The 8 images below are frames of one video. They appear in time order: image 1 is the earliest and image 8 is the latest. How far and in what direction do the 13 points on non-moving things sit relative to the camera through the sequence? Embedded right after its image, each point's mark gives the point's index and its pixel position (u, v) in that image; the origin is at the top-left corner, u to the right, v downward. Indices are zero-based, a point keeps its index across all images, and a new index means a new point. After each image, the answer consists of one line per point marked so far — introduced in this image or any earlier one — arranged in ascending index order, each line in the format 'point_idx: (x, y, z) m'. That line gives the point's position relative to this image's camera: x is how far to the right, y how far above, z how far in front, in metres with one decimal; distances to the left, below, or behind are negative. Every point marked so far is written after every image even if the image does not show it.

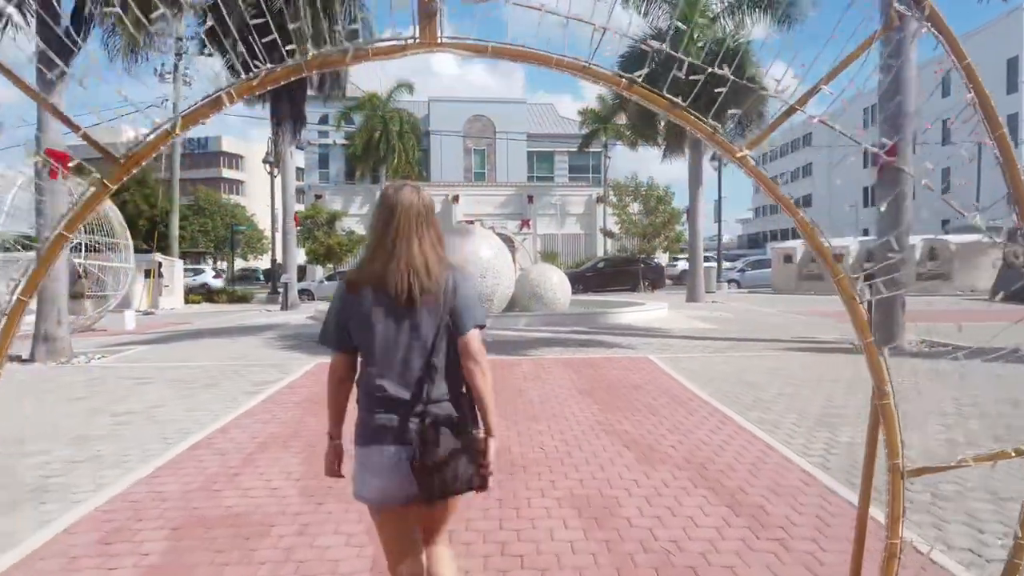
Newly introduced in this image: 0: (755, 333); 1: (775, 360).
0: (+4.7, -0.9, +14.9) m
1: (+4.0, -1.1, +11.4) m
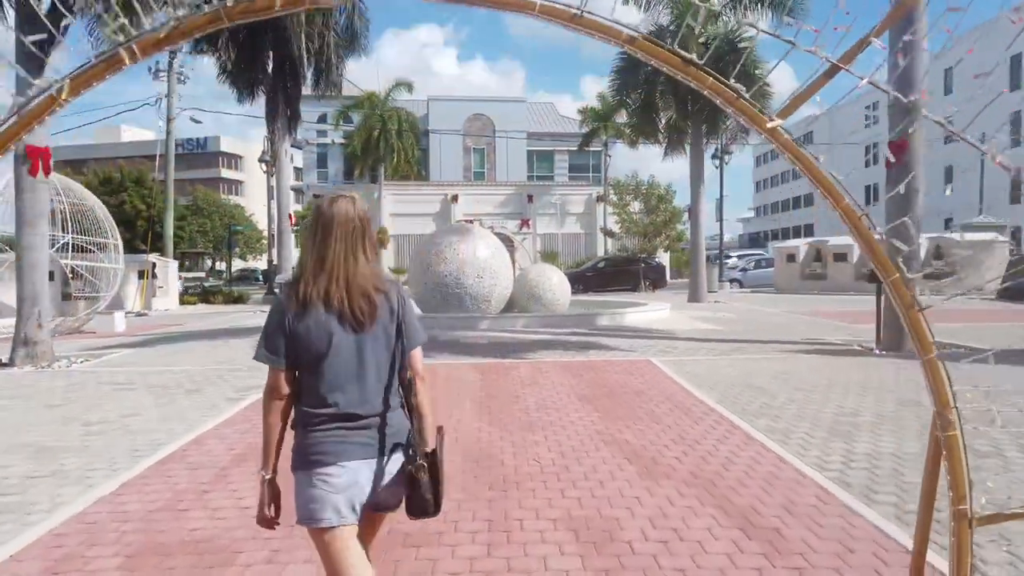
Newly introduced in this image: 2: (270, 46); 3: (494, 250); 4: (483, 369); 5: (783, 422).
0: (+4.7, -0.9, +14.4) m
1: (+3.9, -1.1, +11.0) m
2: (-6.3, +6.2, +19.7) m
3: (-0.4, +0.8, +16.6) m
4: (-0.4, -1.1, +10.7) m
5: (+2.6, -1.3, +7.4) m
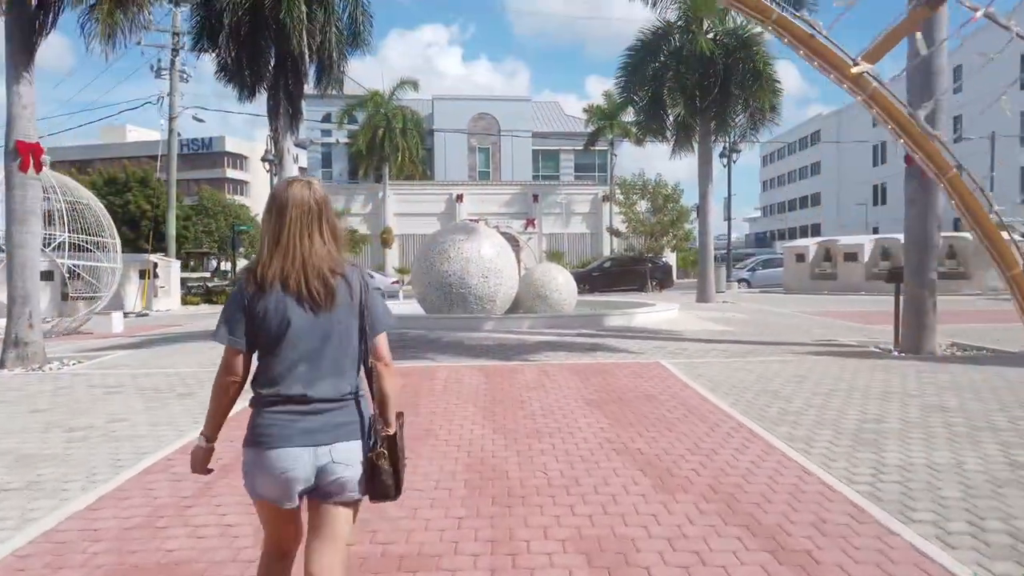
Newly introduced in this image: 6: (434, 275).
0: (+4.8, -0.9, +14.0) m
1: (+4.0, -1.1, +10.6) m
2: (-6.2, +6.2, +19.3) m
3: (-0.3, +0.8, +16.2) m
4: (-0.3, -1.1, +10.3) m
5: (+2.7, -1.3, +7.0) m
6: (-1.6, +0.3, +16.0) m
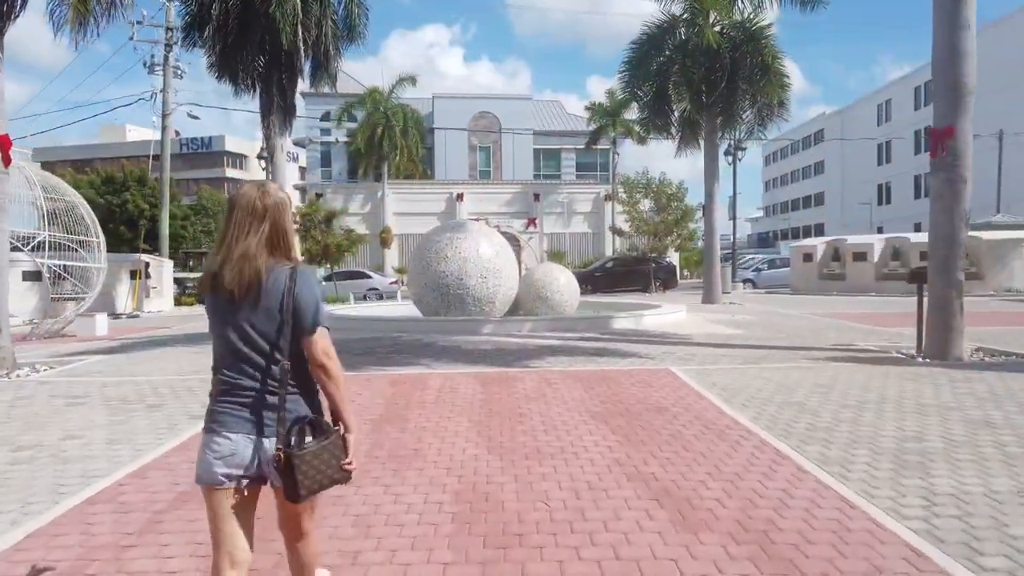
0: (+4.8, -0.9, +13.2) m
1: (+4.0, -1.1, +9.8) m
2: (-6.2, +6.2, +18.6) m
3: (-0.3, +0.8, +15.5) m
4: (-0.4, -1.2, +9.5) m
5: (+2.7, -1.3, +6.2) m
6: (-1.6, +0.2, +15.2) m
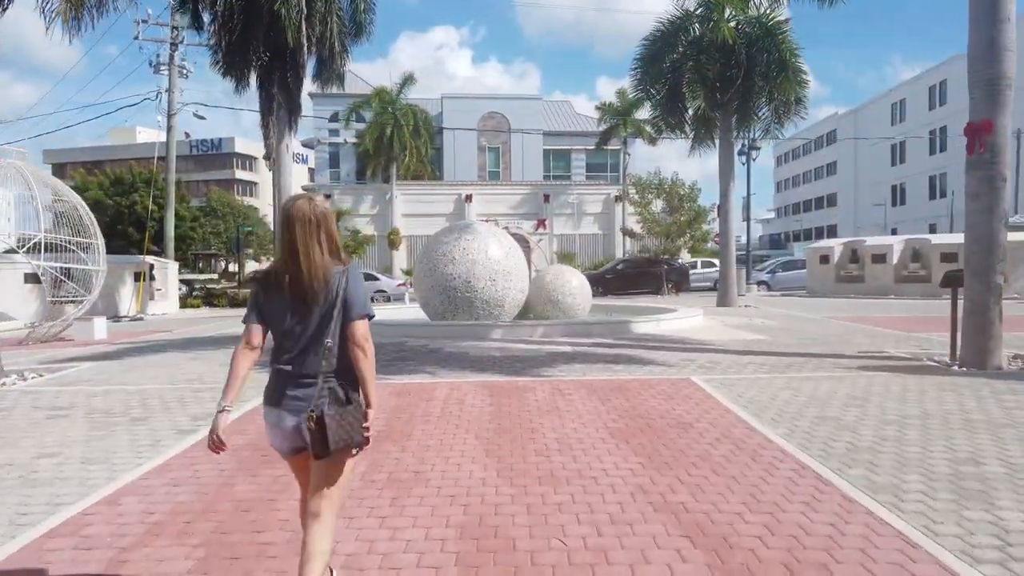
0: (+4.9, -0.9, +12.6) m
1: (+4.1, -1.2, +9.2) m
2: (-5.9, +6.1, +18.1) m
3: (-0.1, +0.7, +14.9) m
4: (-0.2, -1.2, +9.0) m
5: (+2.7, -1.4, +5.6) m
6: (-1.4, +0.2, +14.7) m
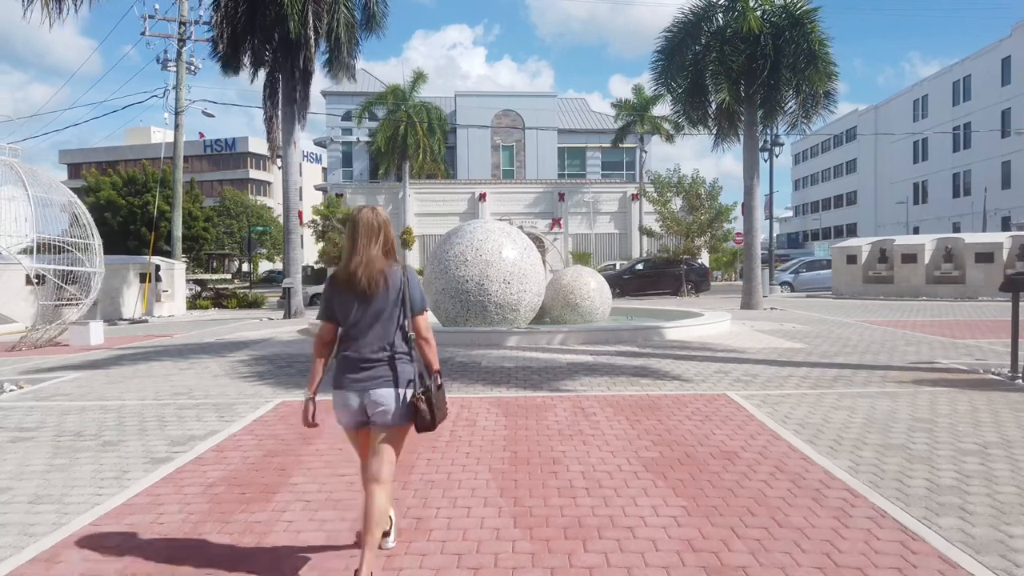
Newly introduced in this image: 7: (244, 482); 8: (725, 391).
0: (+5.2, -1.0, +11.6) m
1: (+4.3, -1.2, +8.2) m
2: (-5.6, +6.0, +17.3) m
3: (+0.2, +0.7, +14.0) m
4: (0.0, -1.3, +8.0) m
5: (+2.9, -1.4, +4.6) m
6: (-1.2, +0.1, +13.8) m
7: (-2.0, -1.5, +5.7) m
8: (+2.5, -1.2, +8.9) m
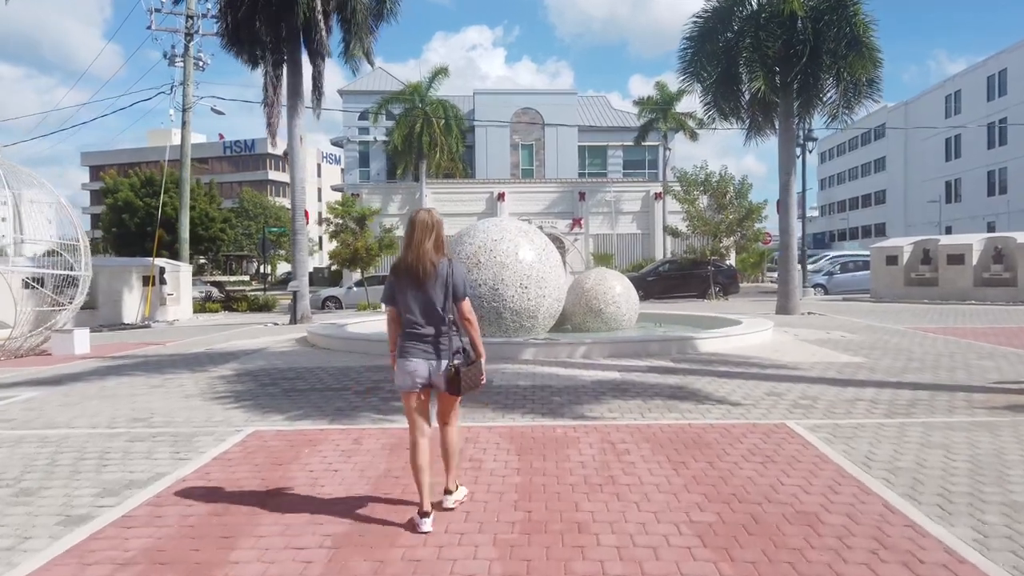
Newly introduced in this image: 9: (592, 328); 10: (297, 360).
0: (+5.4, -1.1, +10.0) m
1: (+4.4, -1.3, +6.6) m
2: (-5.2, +5.9, +16.0) m
3: (+0.5, +0.6, +12.5) m
4: (+0.1, -1.4, +6.6) m
5: (+2.9, -1.5, +3.1) m
6: (-0.9, 0.0, +12.4) m
7: (-1.9, -1.5, +4.3) m
8: (+2.6, -1.3, +7.4) m
9: (+1.5, -0.8, +14.5) m
10: (-3.3, -1.1, +11.7) m
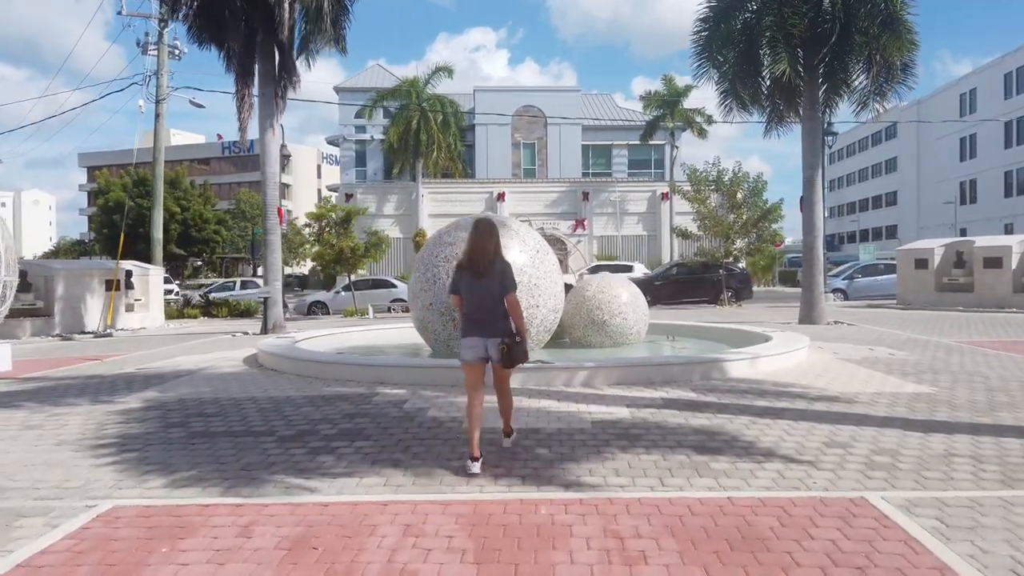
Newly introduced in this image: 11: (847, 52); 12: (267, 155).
0: (+5.2, -1.2, +7.8) m
1: (+4.2, -1.4, +4.5) m
2: (-5.4, +5.8, +13.9) m
3: (+0.3, +0.5, +10.4) m
4: (-0.2, -1.5, +4.5) m
5: (+2.6, -1.6, +0.9) m
6: (-1.1, -0.1, +10.2) m
7: (-2.2, -1.6, +2.2) m
8: (+2.4, -1.4, +5.3) m
9: (+1.3, -0.9, +12.3) m
10: (-3.5, -1.2, +9.6) m
11: (+8.2, +5.7, +18.5) m
12: (-6.2, +3.5, +19.3) m
